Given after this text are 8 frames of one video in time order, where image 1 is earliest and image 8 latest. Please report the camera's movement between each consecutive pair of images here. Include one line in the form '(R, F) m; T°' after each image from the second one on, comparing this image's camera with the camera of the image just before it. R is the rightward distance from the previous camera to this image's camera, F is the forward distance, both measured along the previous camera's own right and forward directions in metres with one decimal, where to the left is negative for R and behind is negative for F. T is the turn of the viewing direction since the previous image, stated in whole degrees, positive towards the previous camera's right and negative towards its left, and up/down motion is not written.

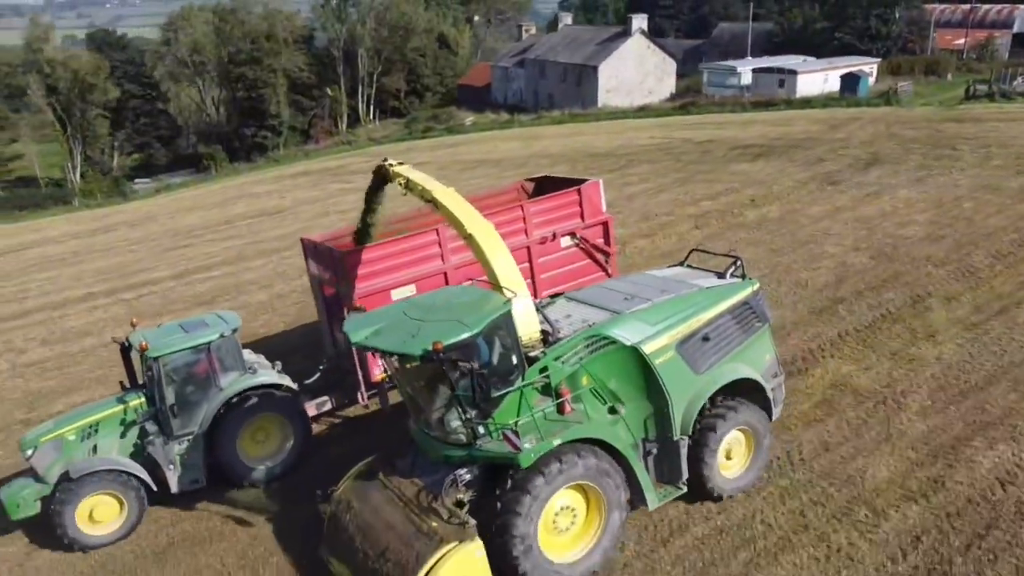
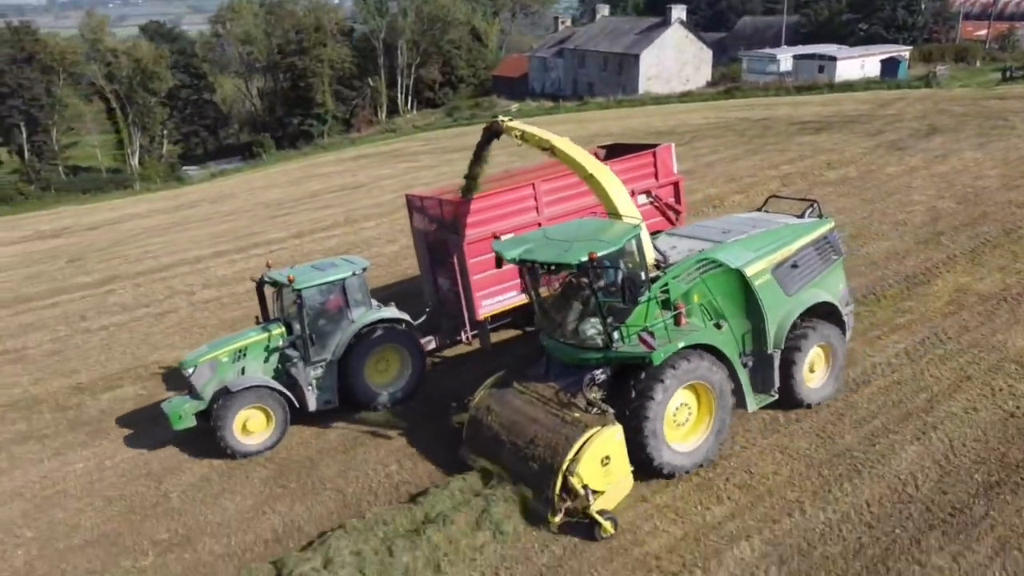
(-2.3, -1.7) m; 0°
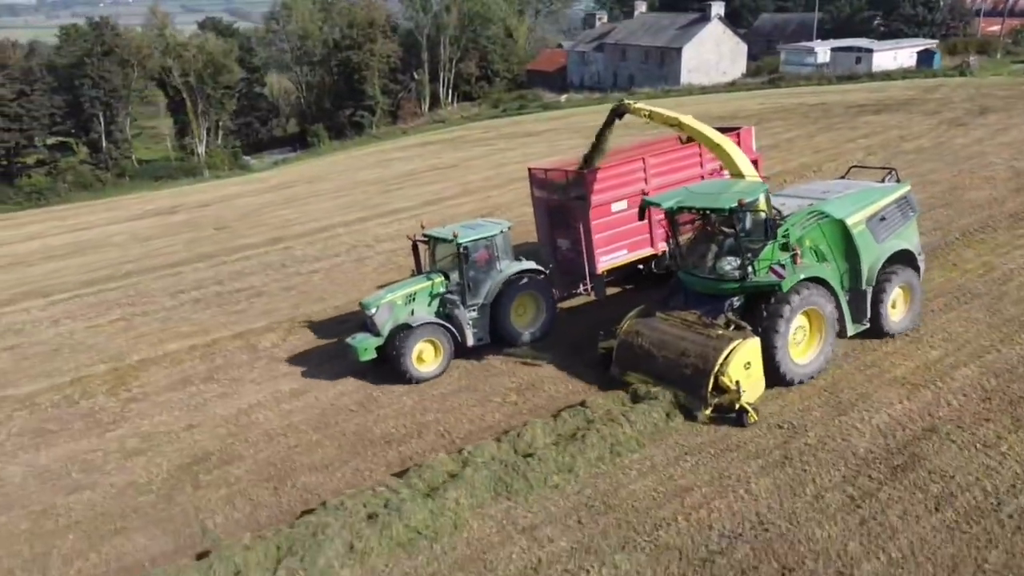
(-3.3, -2.6) m; +1°
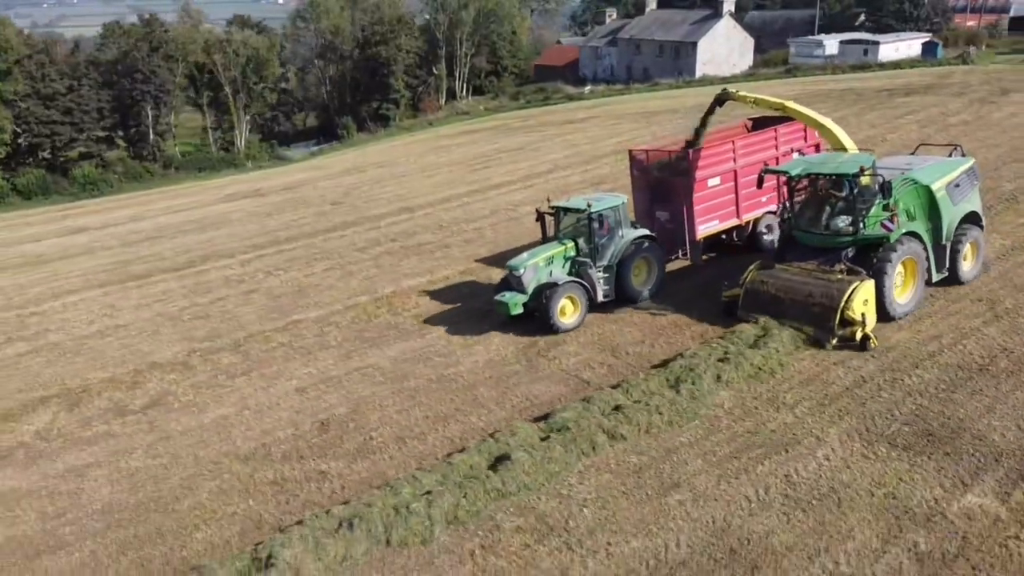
(-4.4, -2.7) m; +3°
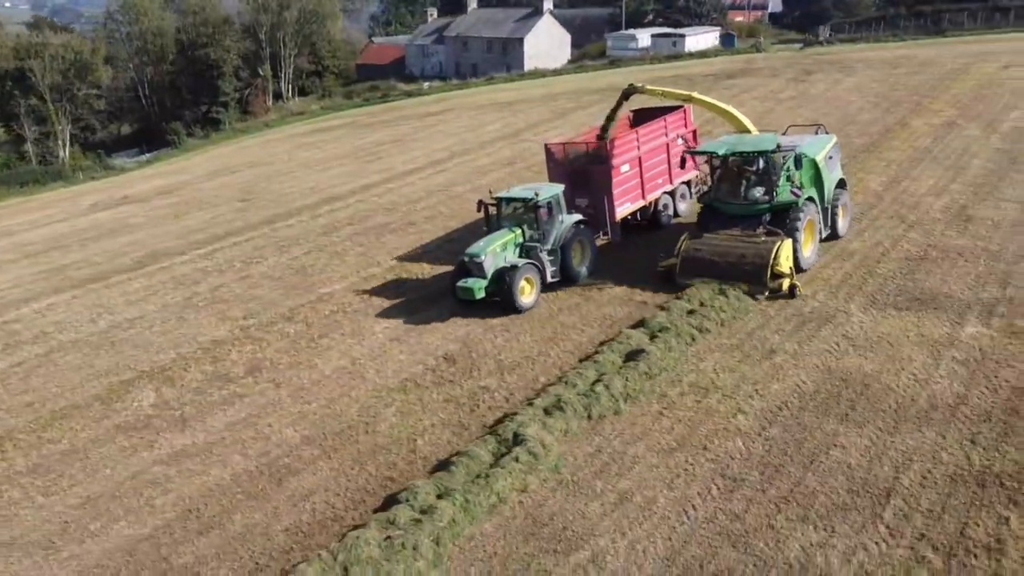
(-4.3, -1.5) m; +15°
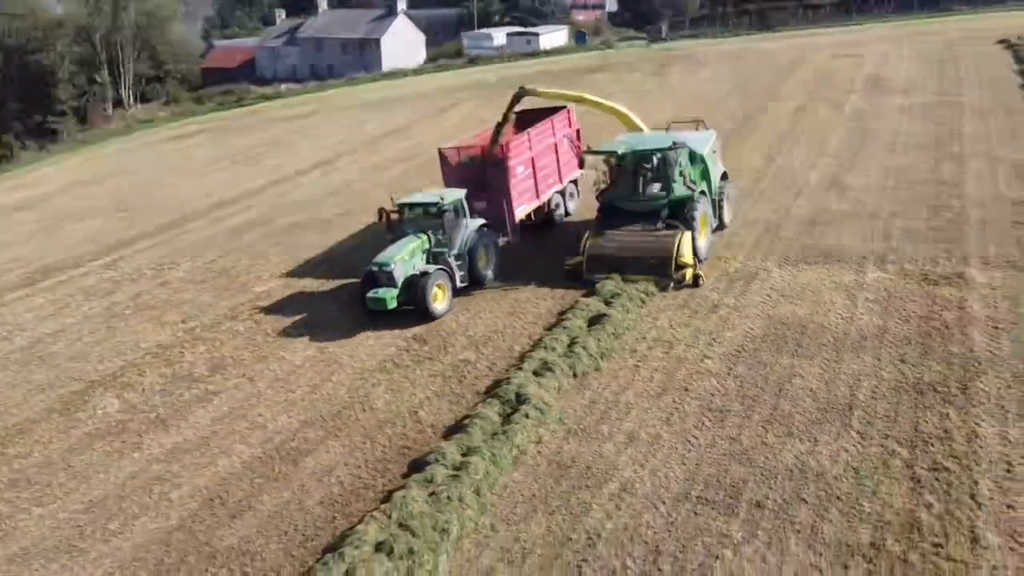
(-1.8, -0.6) m; +11°
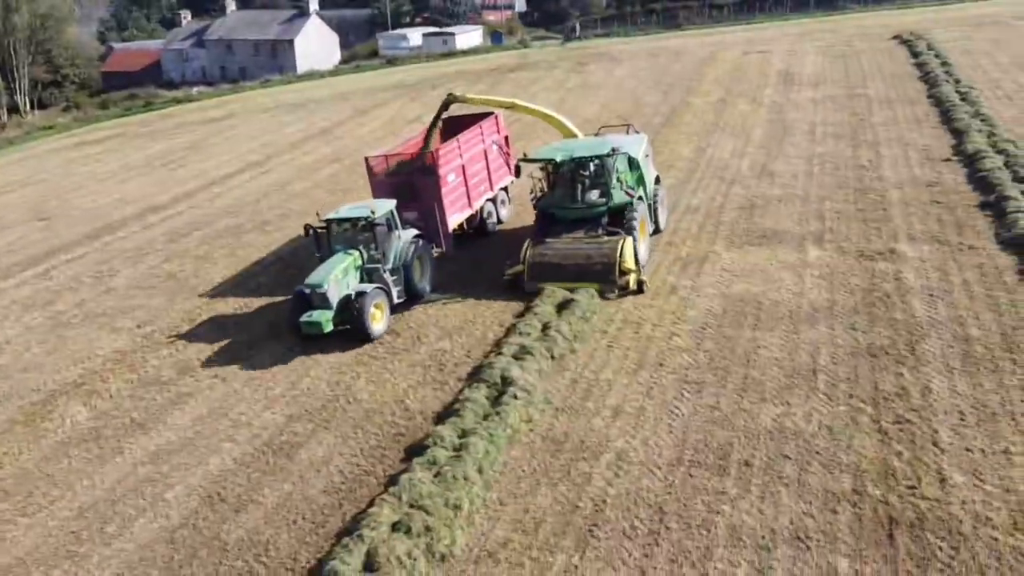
(-0.9, -0.3) m; +6°
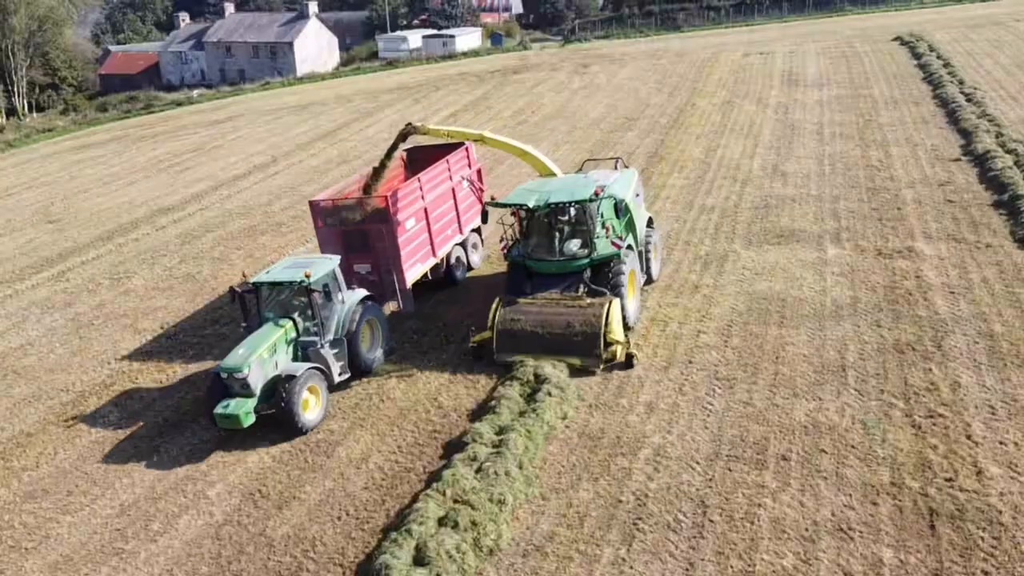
(-0.5, -0.1) m; +1°
